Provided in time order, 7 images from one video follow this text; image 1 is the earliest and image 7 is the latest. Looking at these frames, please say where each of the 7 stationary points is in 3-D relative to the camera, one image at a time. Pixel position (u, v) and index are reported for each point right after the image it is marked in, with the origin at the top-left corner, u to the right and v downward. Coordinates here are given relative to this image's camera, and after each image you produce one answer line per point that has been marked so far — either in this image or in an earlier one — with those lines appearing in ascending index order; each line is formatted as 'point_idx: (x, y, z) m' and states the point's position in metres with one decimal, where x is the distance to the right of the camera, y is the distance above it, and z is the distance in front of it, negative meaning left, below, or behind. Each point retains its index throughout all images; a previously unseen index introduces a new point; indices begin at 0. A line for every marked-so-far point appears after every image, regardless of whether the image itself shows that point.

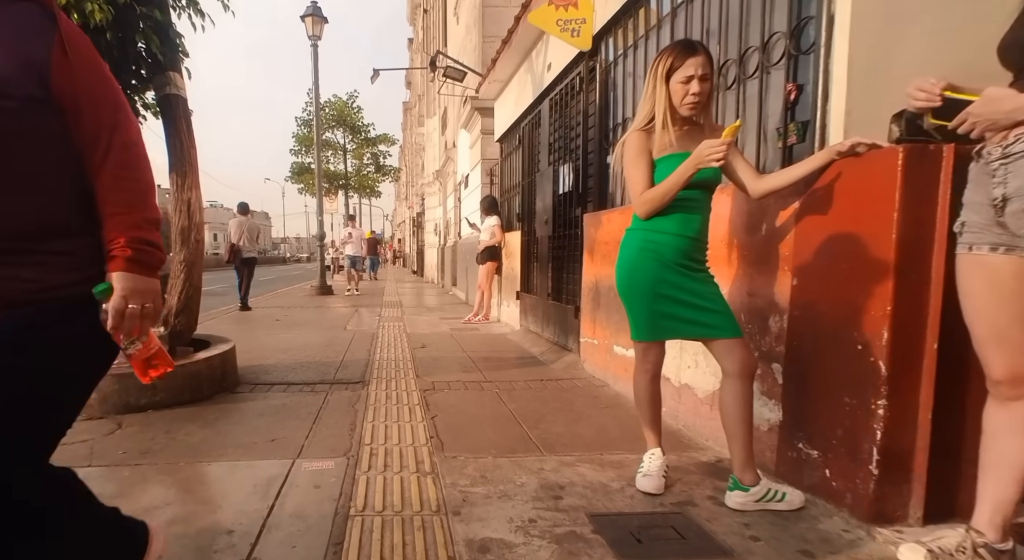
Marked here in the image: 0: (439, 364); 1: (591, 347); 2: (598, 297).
0: (-0.7, -0.8, +5.6) m
1: (+0.7, -0.6, +4.9) m
2: (+0.7, -0.1, +4.8) m
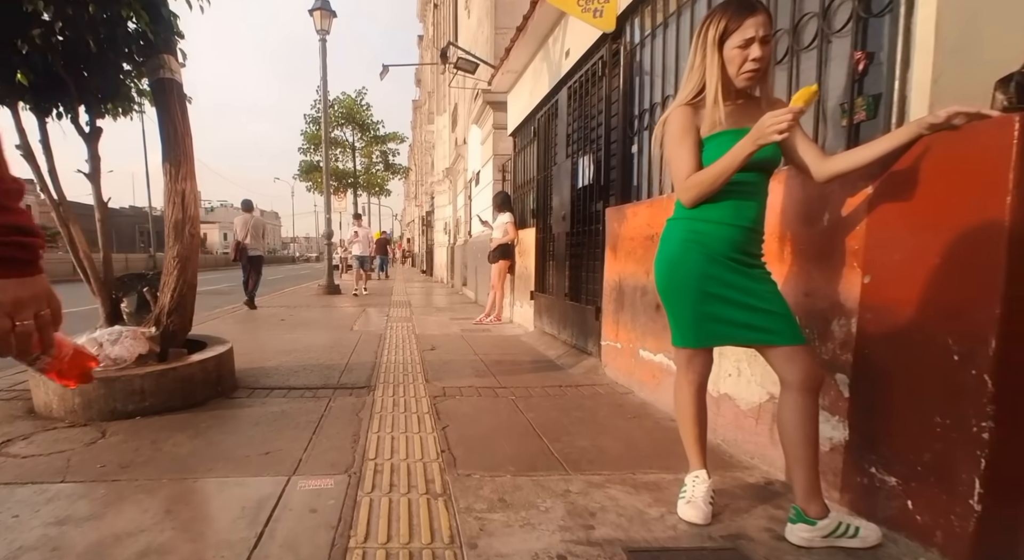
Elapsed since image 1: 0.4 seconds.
0: (-0.5, -0.8, +5.3) m
1: (+0.8, -0.6, +4.6) m
2: (+0.8, -0.1, +4.4) m
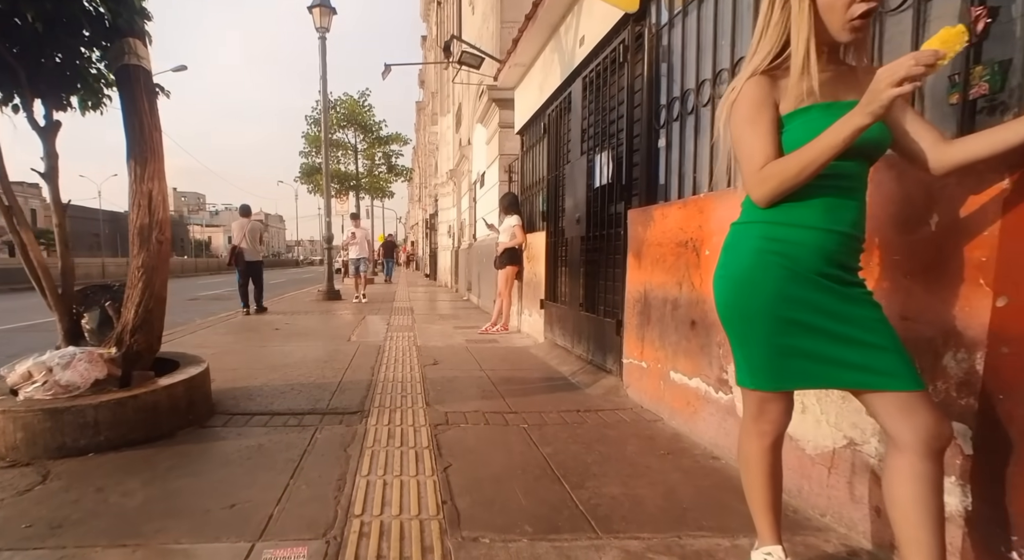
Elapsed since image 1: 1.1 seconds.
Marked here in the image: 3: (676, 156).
0: (-0.5, -0.9, +4.7) m
1: (+0.9, -0.6, +4.0) m
2: (+0.9, -0.2, +3.9) m
3: (+1.1, +0.8, +3.8) m
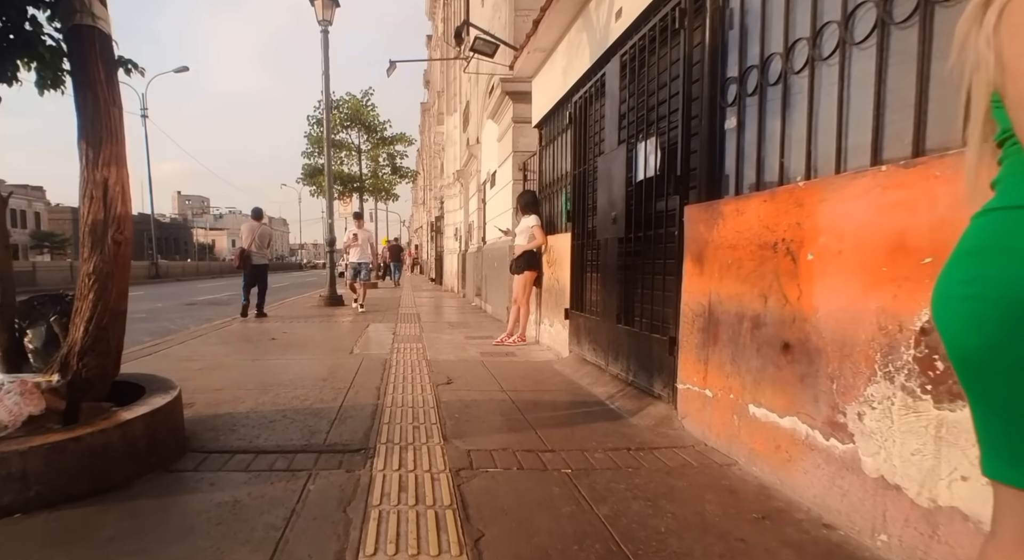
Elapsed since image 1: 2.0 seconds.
0: (-0.3, -0.9, +4.0) m
1: (+1.1, -0.7, +3.3) m
2: (+1.1, -0.3, +3.2) m
3: (+1.3, +0.7, +3.1) m
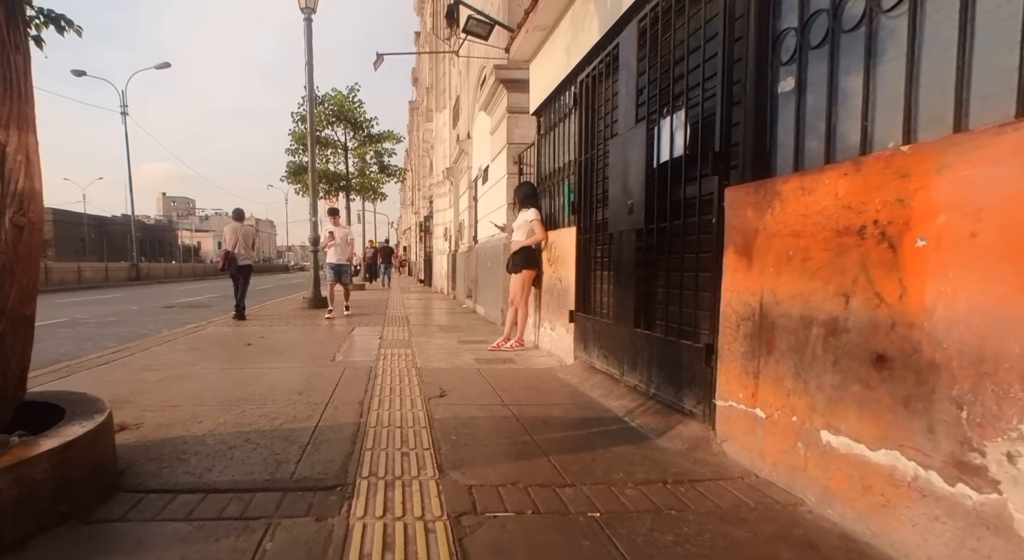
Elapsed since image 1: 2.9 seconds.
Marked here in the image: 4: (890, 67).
0: (-0.2, -0.9, +3.4) m
1: (+1.1, -0.7, +2.7) m
2: (+1.2, -0.3, +2.6) m
3: (+1.3, +0.8, +2.5) m
4: (+1.4, +0.8, +2.2) m
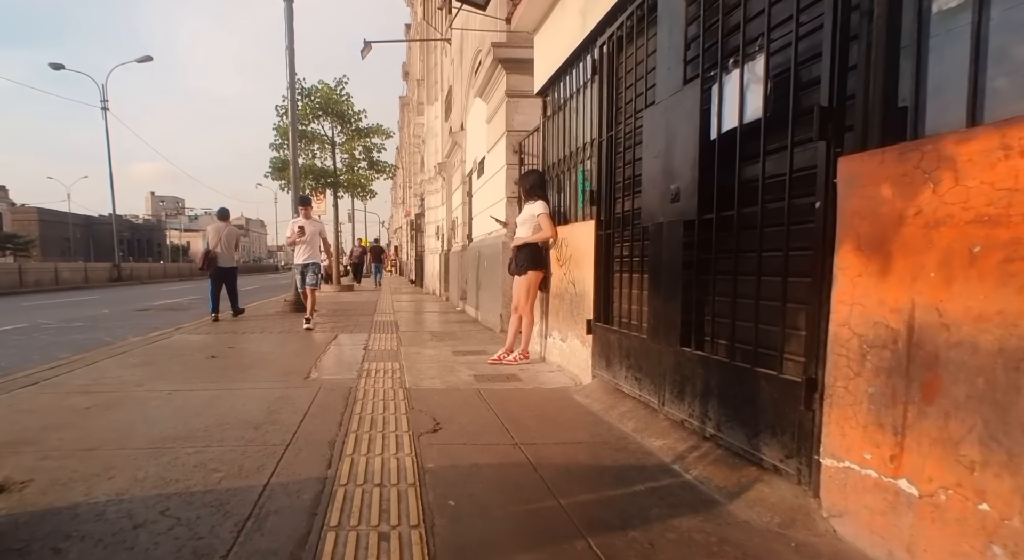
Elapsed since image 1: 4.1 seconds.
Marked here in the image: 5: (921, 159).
0: (-0.1, -1.0, +2.5) m
1: (+1.2, -0.7, +1.8) m
2: (+1.3, -0.3, +1.7) m
3: (+1.4, +0.7, +1.6) m
4: (+1.5, +0.8, +1.3) m
5: (+1.3, +0.4, +1.8) m
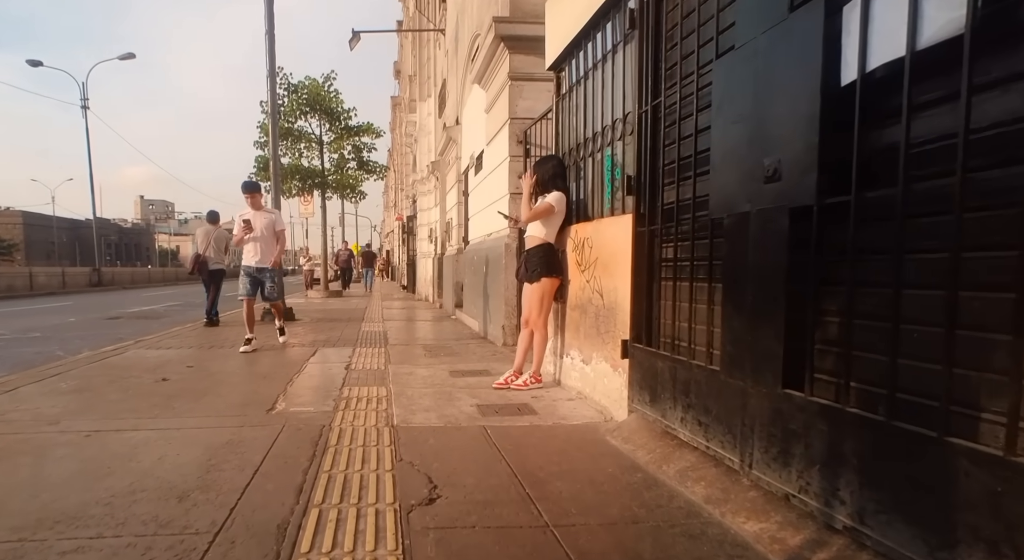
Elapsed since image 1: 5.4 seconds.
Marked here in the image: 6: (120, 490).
0: (0.0, -1.0, +1.5) m
1: (+1.4, -0.7, +0.8) m
2: (+1.4, -0.3, +0.7) m
3: (+1.5, +0.7, +0.6) m
4: (+1.6, +0.7, +0.3) m
5: (+1.4, +0.3, +0.8) m
6: (-1.9, -1.0, +2.8) m
